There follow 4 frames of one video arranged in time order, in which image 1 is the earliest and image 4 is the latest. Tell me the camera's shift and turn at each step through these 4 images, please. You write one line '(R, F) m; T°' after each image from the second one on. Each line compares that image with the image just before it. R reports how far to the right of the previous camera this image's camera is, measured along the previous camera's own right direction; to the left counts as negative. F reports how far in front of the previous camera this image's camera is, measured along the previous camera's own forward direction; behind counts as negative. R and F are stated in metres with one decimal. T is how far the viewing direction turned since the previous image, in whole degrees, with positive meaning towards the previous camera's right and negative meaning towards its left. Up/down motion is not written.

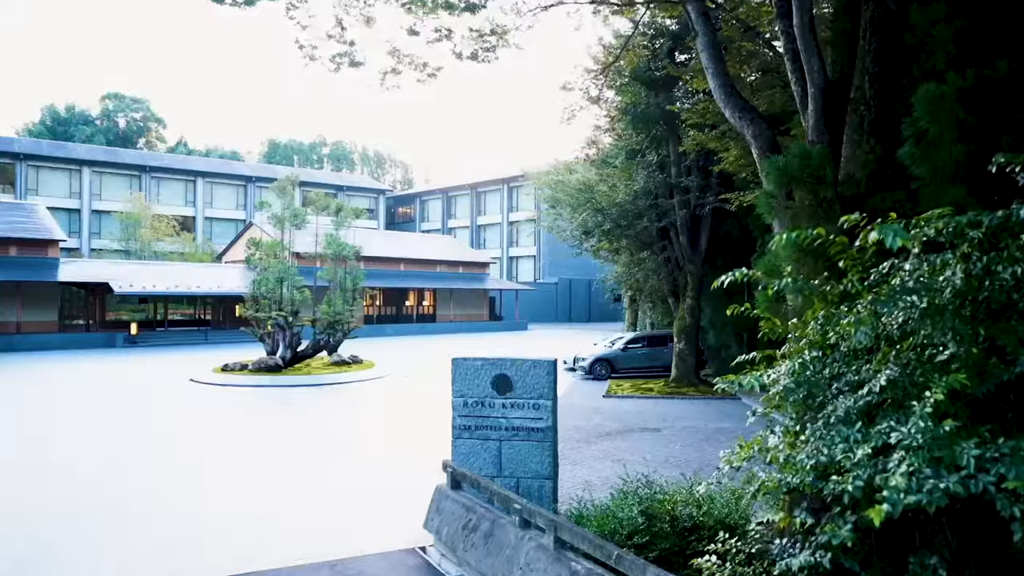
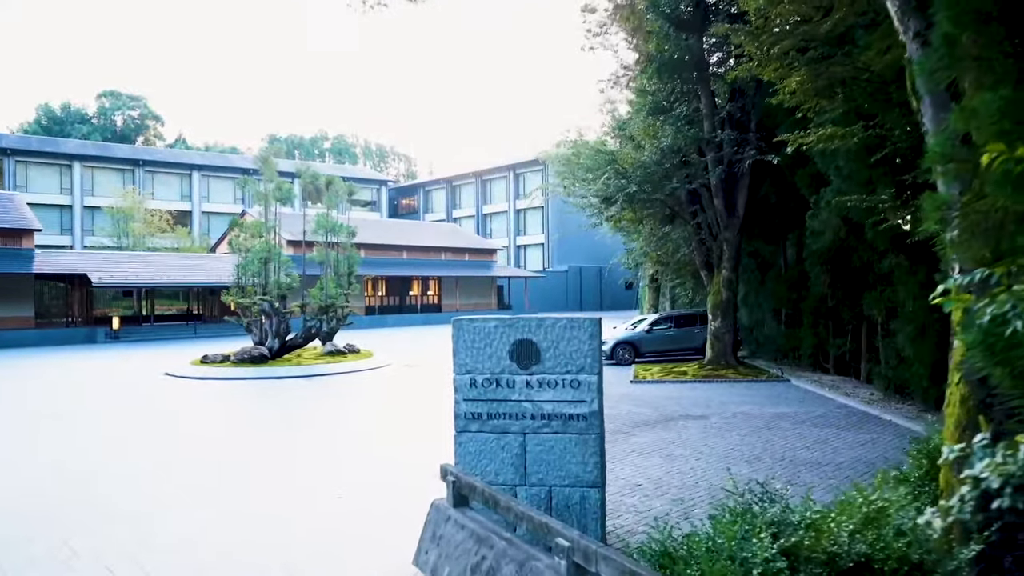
(-0.1, +2.1) m; -1°
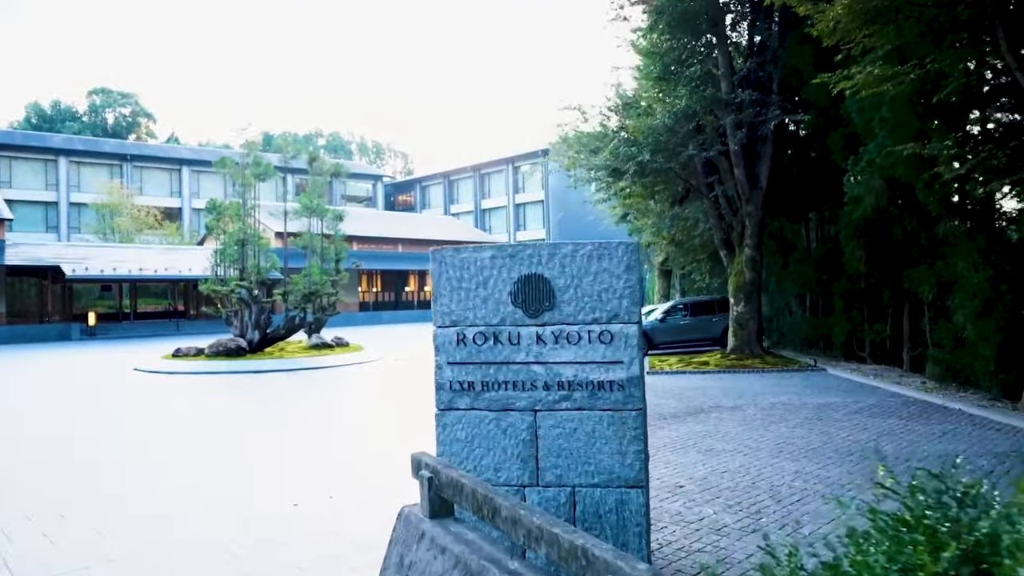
(0.0, +1.5) m; 0°
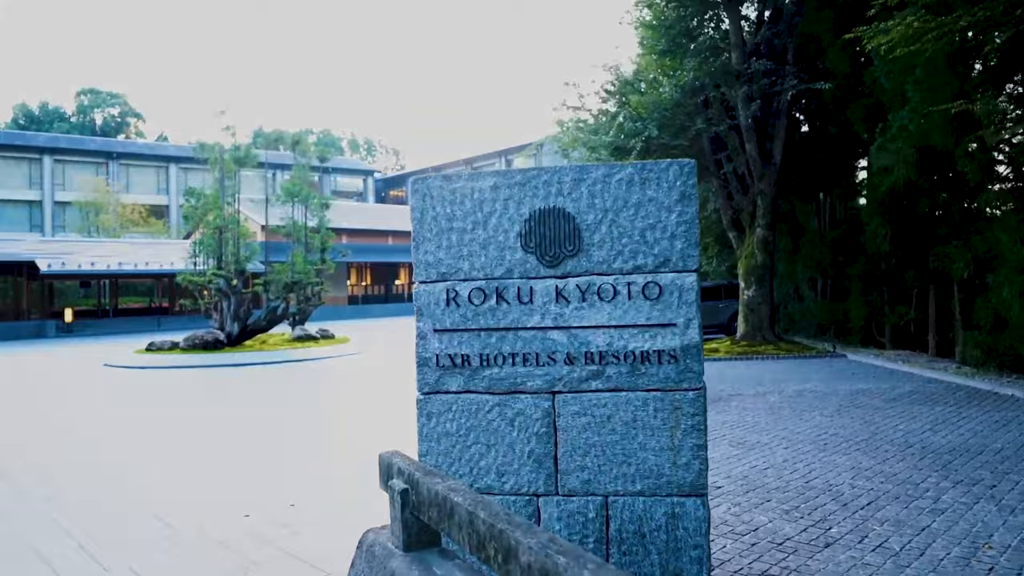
(-0.1, +0.9) m; 0°
